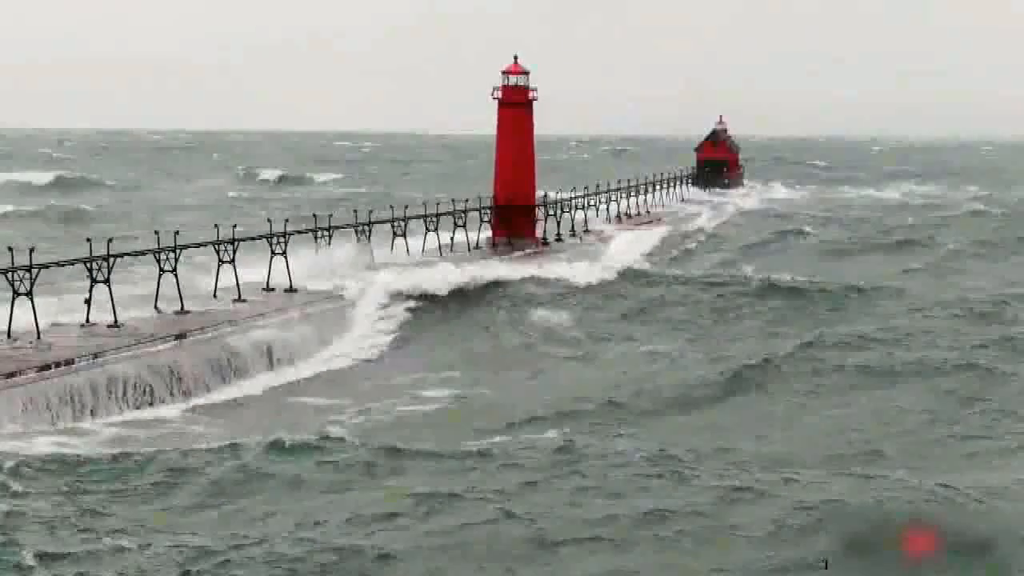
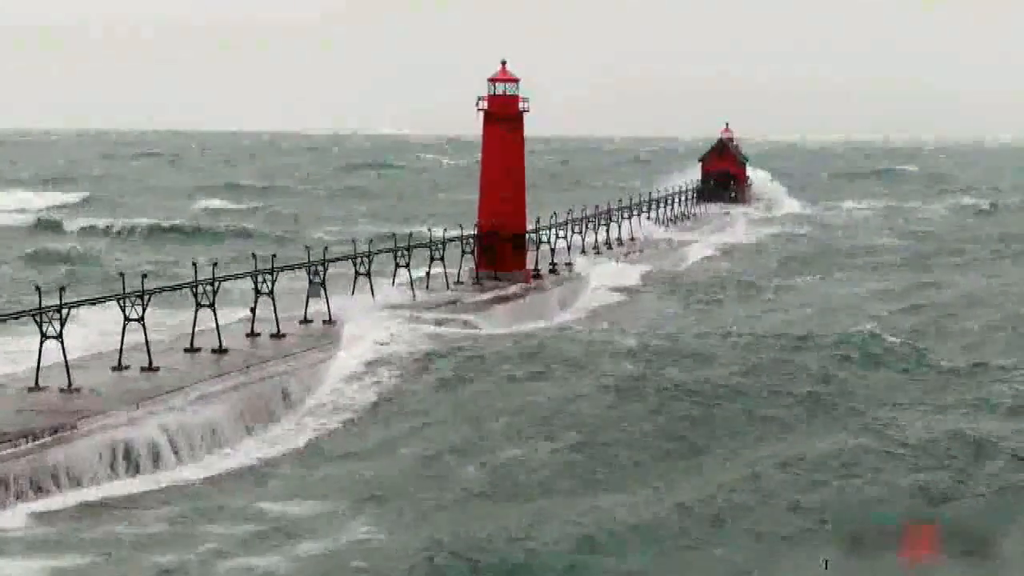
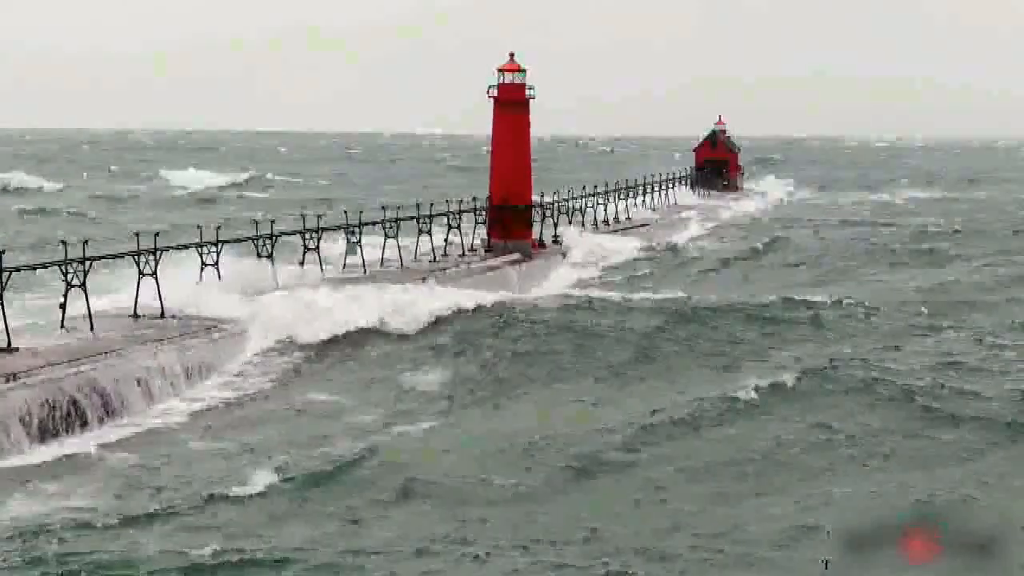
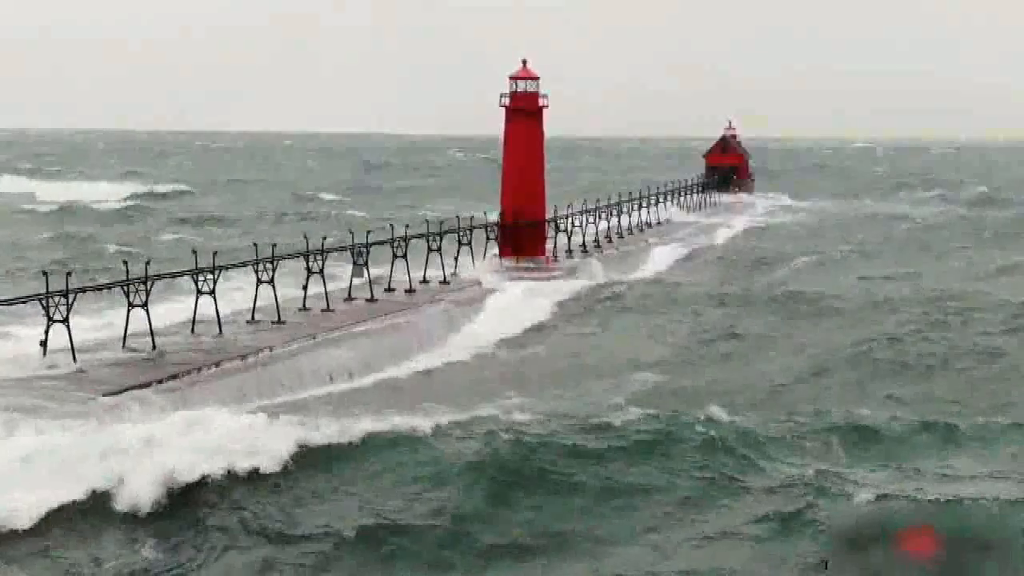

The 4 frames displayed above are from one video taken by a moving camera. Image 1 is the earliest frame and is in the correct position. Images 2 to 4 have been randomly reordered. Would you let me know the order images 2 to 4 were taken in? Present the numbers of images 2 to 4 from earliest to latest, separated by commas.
3, 4, 2
